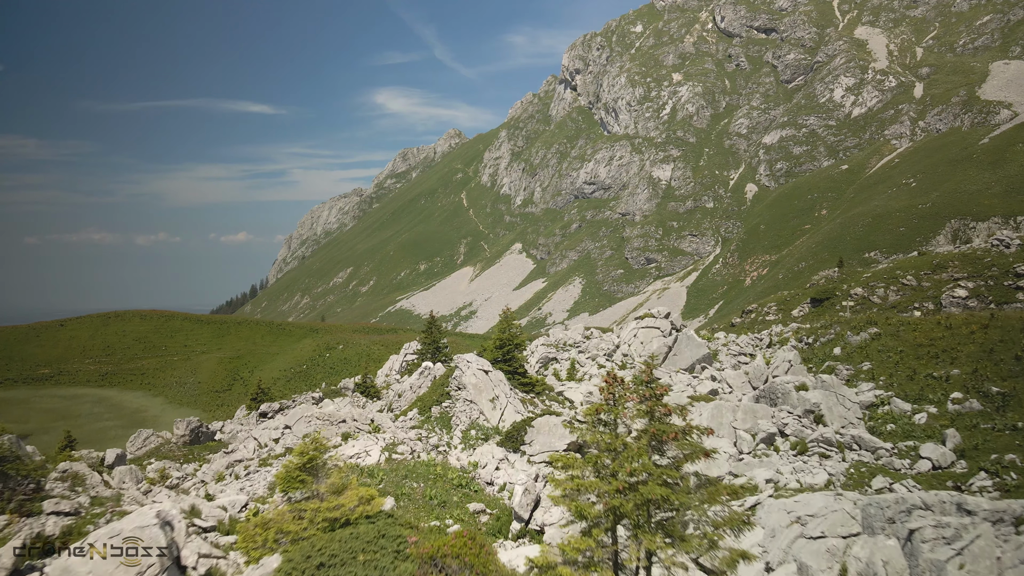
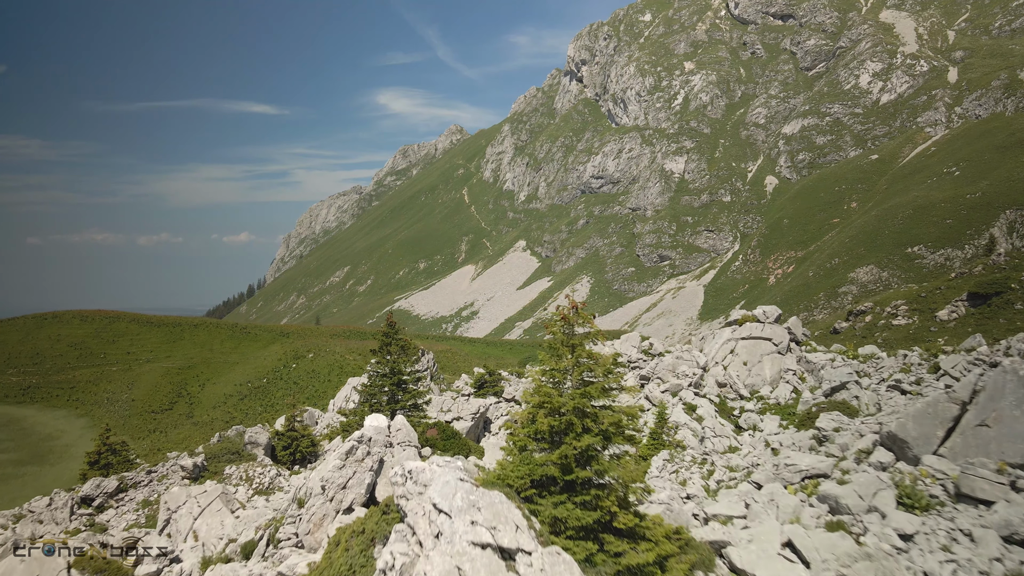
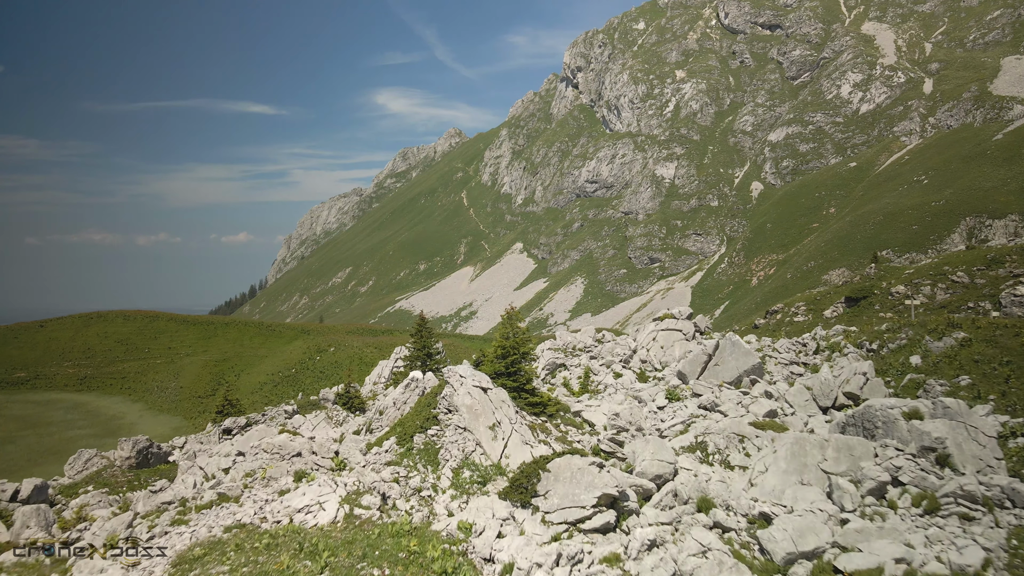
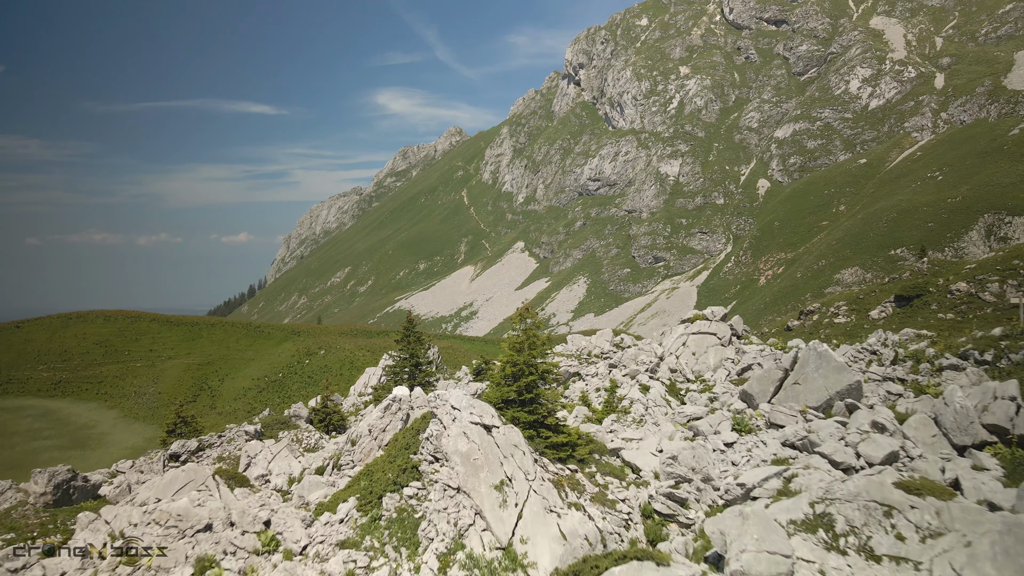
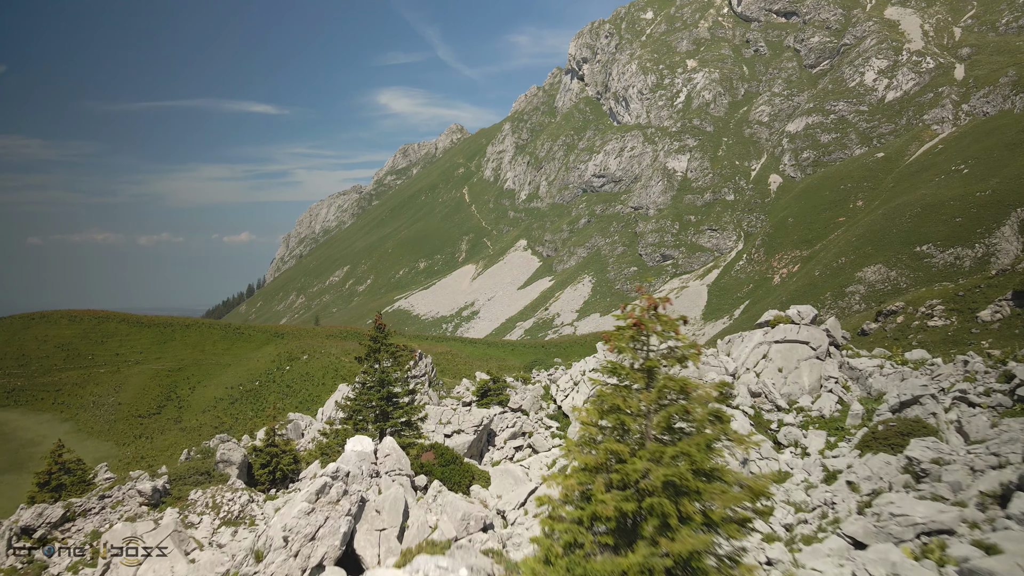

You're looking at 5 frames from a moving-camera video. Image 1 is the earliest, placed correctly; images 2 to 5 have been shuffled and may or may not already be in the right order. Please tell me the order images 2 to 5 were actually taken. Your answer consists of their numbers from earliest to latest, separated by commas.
3, 4, 2, 5
